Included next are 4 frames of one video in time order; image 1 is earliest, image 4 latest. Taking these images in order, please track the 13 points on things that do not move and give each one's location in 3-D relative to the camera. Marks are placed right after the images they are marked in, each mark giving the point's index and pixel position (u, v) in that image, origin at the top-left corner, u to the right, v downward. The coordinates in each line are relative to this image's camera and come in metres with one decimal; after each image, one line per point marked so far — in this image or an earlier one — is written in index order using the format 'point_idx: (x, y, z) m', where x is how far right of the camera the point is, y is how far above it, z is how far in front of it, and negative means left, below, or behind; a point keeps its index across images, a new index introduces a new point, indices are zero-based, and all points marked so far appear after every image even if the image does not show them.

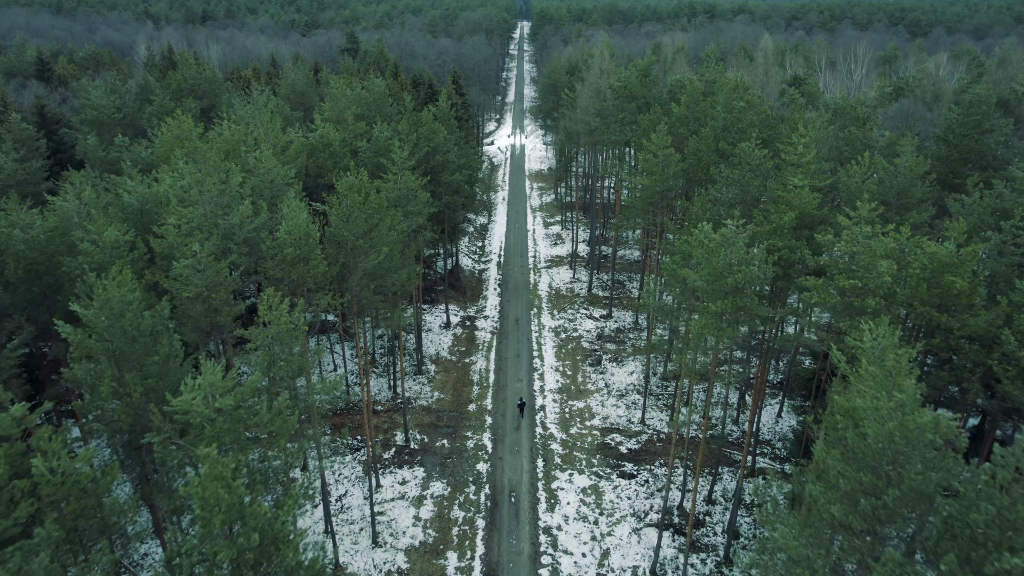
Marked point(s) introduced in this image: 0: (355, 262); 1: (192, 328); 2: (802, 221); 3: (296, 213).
0: (-4.3, +0.6, +18.4) m
1: (-6.9, -0.9, +14.8) m
2: (+7.2, +1.7, +17.1) m
3: (-5.2, +1.7, +16.4) m
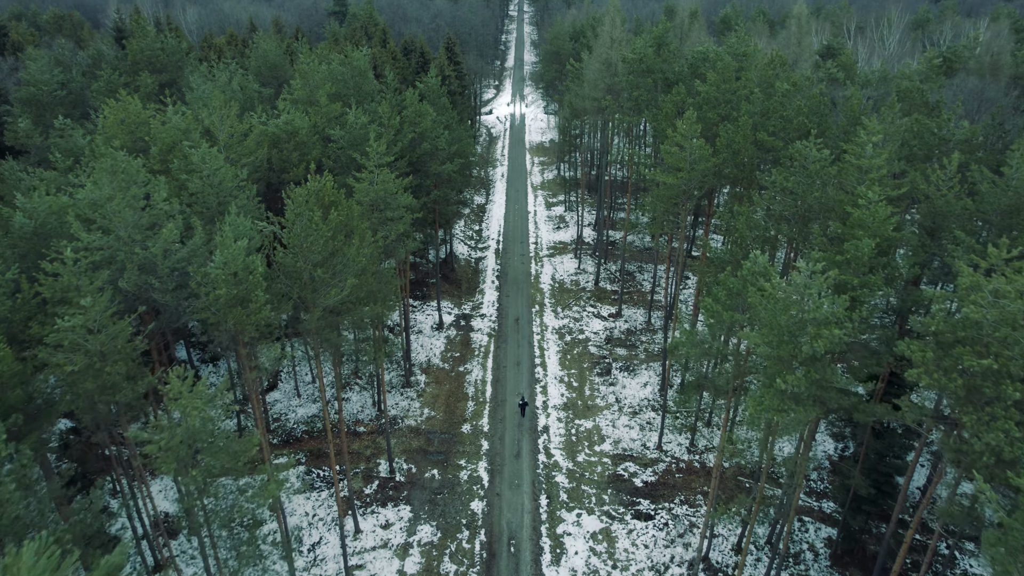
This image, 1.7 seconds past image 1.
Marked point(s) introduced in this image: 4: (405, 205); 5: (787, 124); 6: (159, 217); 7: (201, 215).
0: (-4.3, -0.2, +14.7) m
1: (-6.9, -1.9, +11.2) m
2: (+7.2, +0.8, +13.3) m
3: (-5.2, +0.8, +12.7) m
4: (-3.1, +2.4, +19.9) m
5: (+8.0, +4.8, +19.9) m
6: (-7.4, +1.5, +14.3) m
7: (-7.7, +1.8, +16.9) m
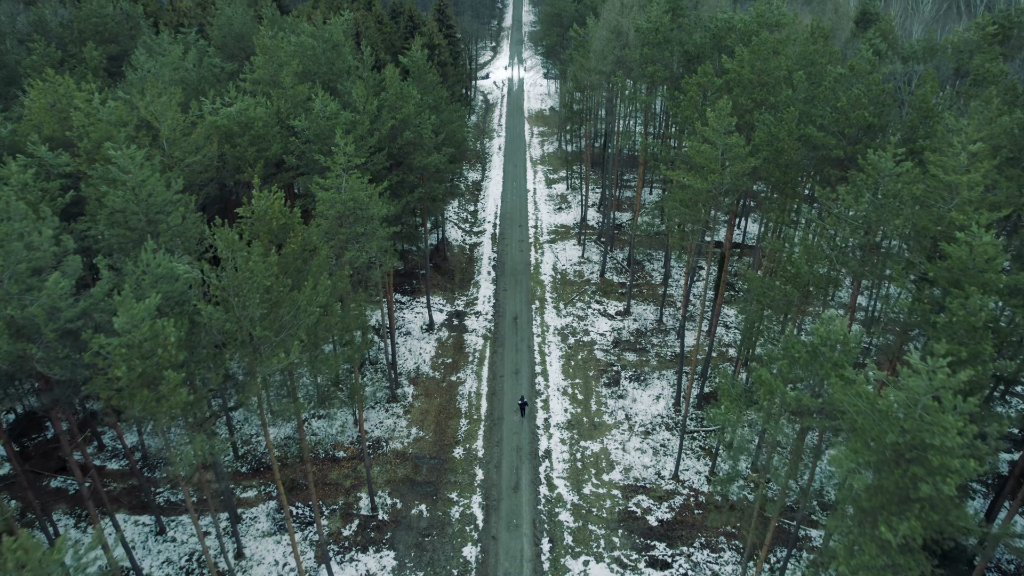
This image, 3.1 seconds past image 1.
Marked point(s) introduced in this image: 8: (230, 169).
0: (-4.3, -1.1, +11.5) m
1: (-7.0, -3.1, +8.1) m
2: (+7.1, -0.3, +10.1) m
3: (-5.2, -0.3, +9.4) m
4: (-3.2, +1.7, +16.6) m
5: (+7.9, +4.1, +16.5) m
6: (-7.5, +0.5, +11.0) m
7: (-7.8, +1.0, +13.6) m
8: (-7.7, +3.2, +18.7) m
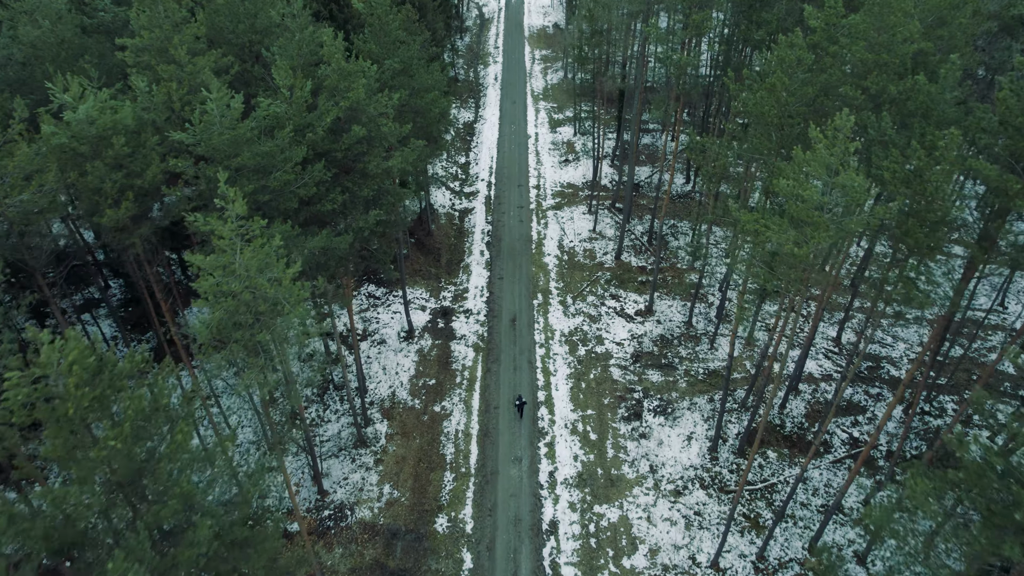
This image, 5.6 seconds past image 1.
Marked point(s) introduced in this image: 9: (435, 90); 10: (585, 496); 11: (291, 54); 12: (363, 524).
0: (-4.5, -3.7, +6.2) m
1: (-7.1, -6.1, +3.1) m
2: (+7.0, -3.0, +4.7) m
3: (-5.3, -3.1, +4.0) m
4: (-3.3, -0.1, +10.8) m
5: (+7.8, +2.2, +10.3) m
6: (-7.6, -2.2, +5.4) m
7: (-7.9, -1.3, +7.9) m
8: (-7.8, +1.6, +12.7) m
9: (-2.3, +5.6, +19.4) m
10: (+2.1, -5.9, +19.7) m
11: (-4.9, +5.2, +15.0) m
12: (-4.1, -6.6, +19.0) m
